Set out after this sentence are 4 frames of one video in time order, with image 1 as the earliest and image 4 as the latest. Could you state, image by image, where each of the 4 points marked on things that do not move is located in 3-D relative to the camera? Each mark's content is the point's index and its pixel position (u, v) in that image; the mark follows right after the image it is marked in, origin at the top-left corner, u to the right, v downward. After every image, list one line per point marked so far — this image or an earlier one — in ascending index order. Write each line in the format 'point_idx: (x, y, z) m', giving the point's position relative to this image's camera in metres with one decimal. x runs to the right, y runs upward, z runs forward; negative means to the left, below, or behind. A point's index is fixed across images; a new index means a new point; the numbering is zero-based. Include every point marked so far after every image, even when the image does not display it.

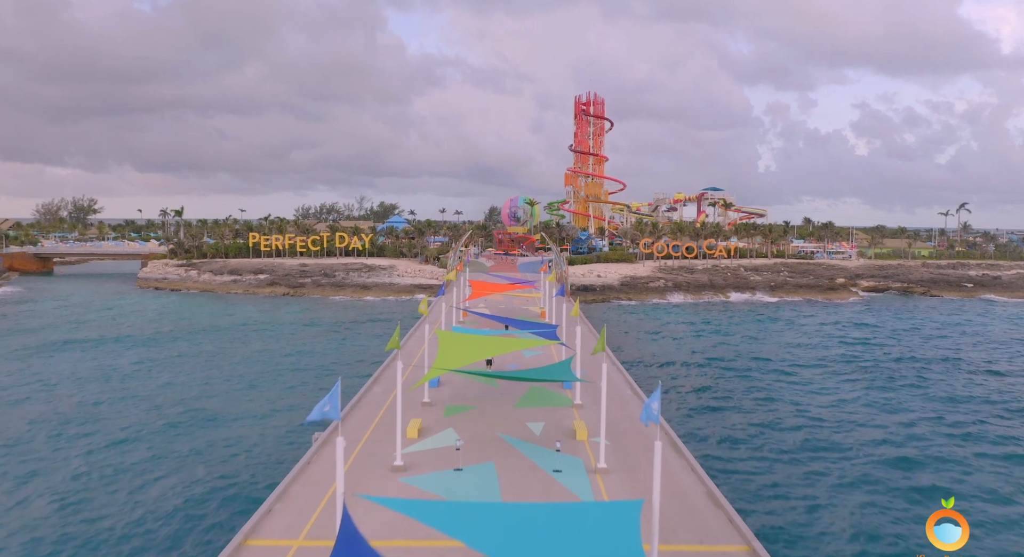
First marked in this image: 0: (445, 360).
0: (-2.1, -2.6, +19.7) m
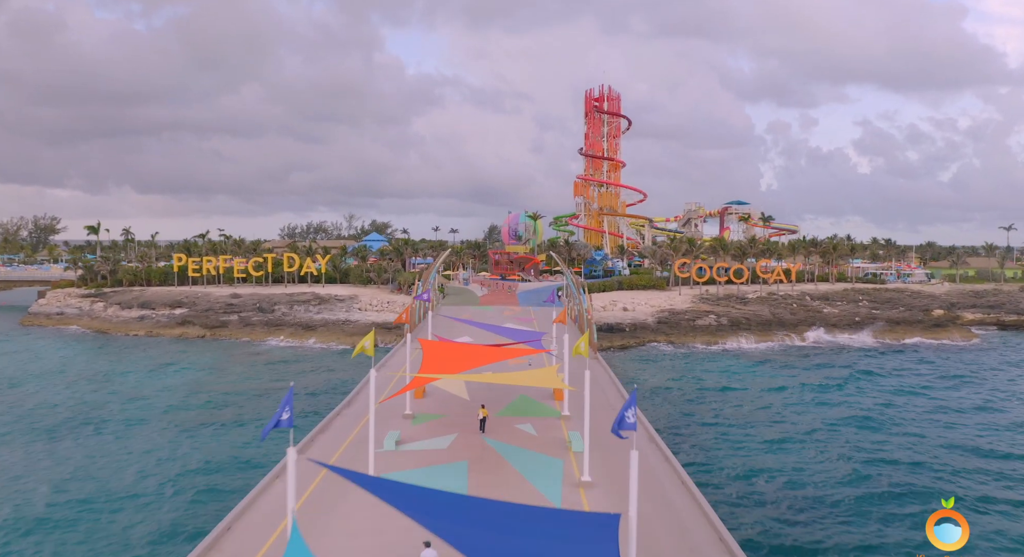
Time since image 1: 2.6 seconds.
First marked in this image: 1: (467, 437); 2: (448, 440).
0: (-2.5, -4.0, +2.8) m
1: (-1.4, -4.8, +18.2) m
2: (-1.9, -4.9, +17.8) m
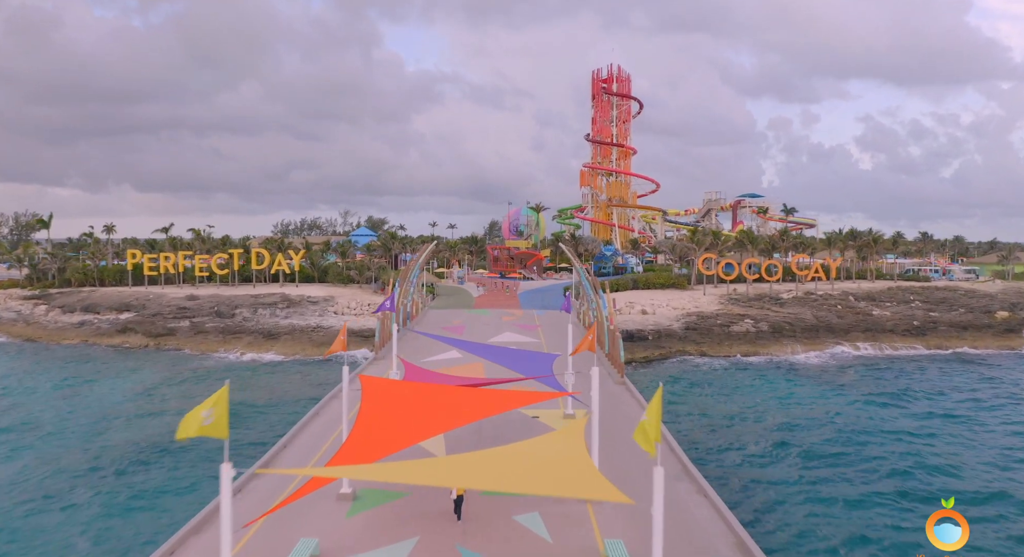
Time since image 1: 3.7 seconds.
0: (-2.6, -4.1, -4.5) m
1: (-1.5, -4.8, +11.0) m
2: (-1.9, -4.9, +10.6) m
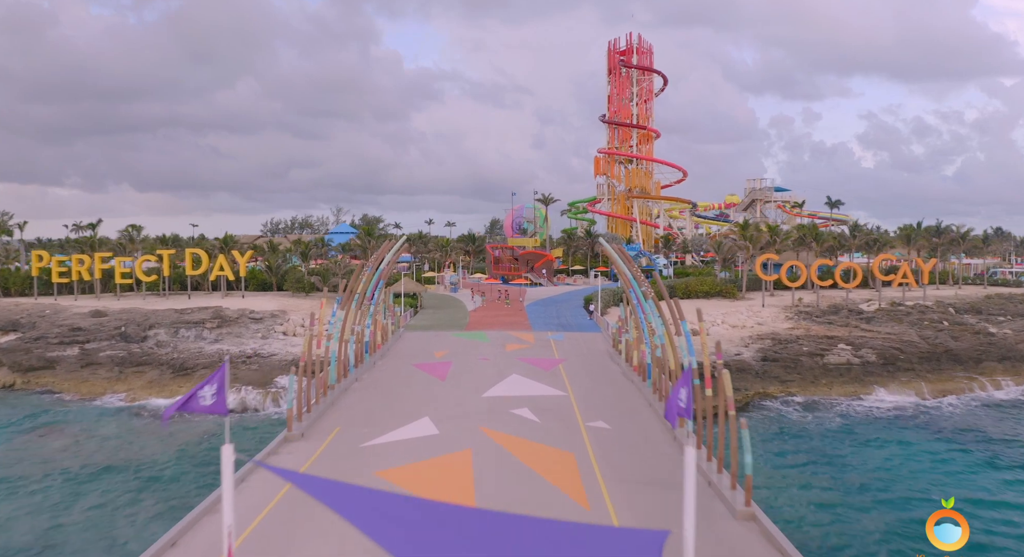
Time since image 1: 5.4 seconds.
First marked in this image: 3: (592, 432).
0: (-2.3, -4.7, -15.4) m
1: (-1.2, -5.4, 0.0) m
2: (-1.6, -5.4, -0.4) m
3: (+2.2, -4.1, +16.0) m
